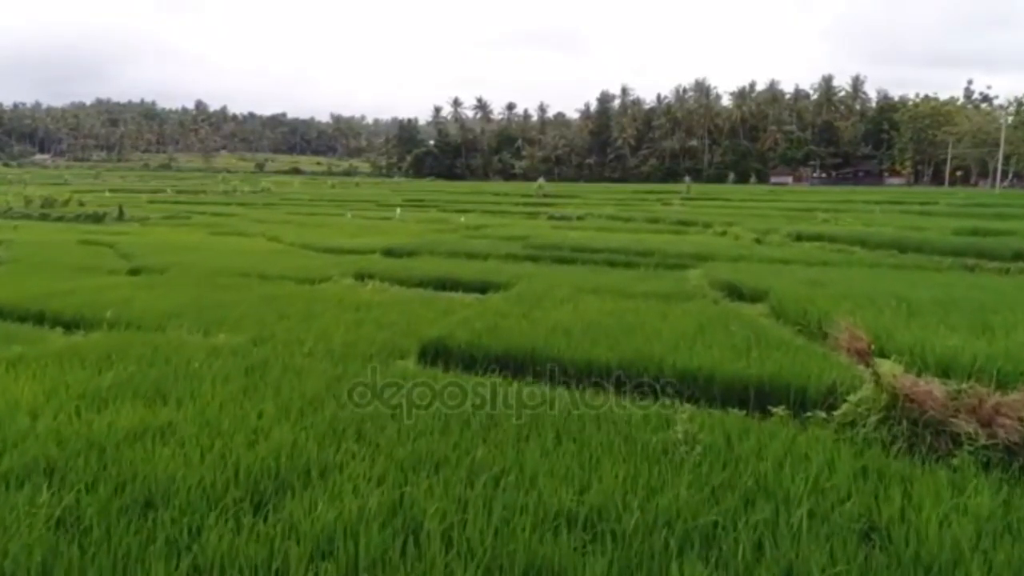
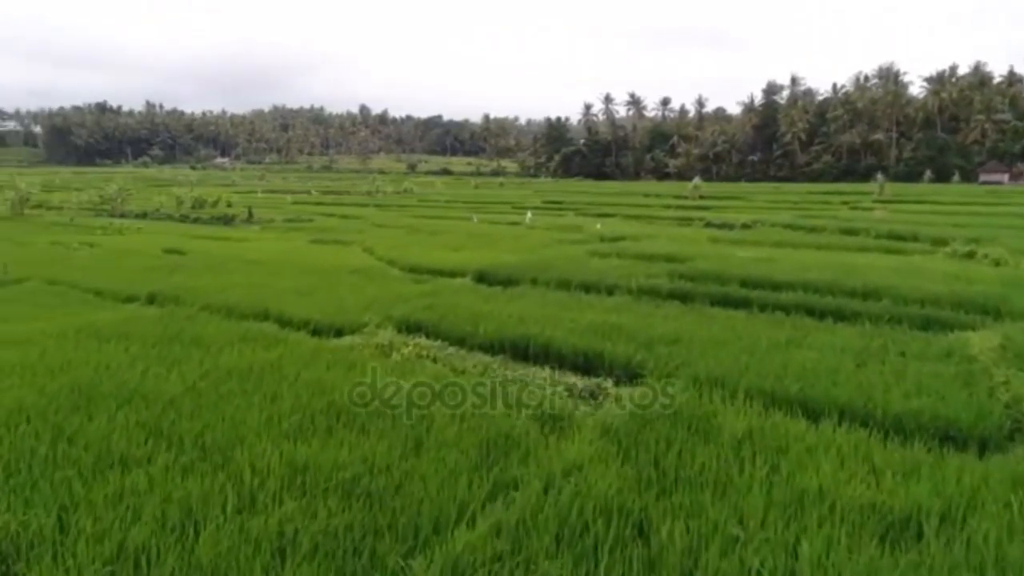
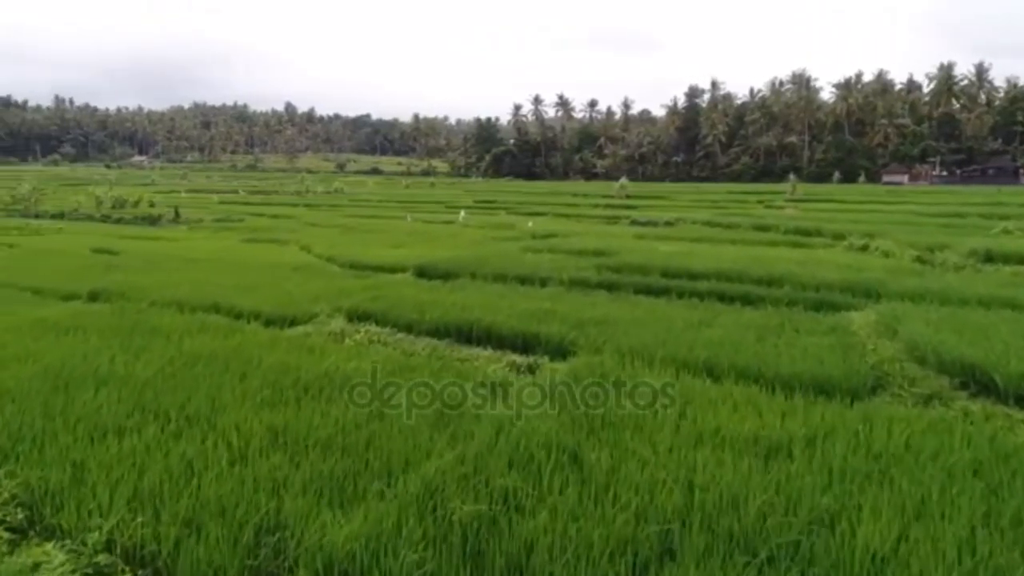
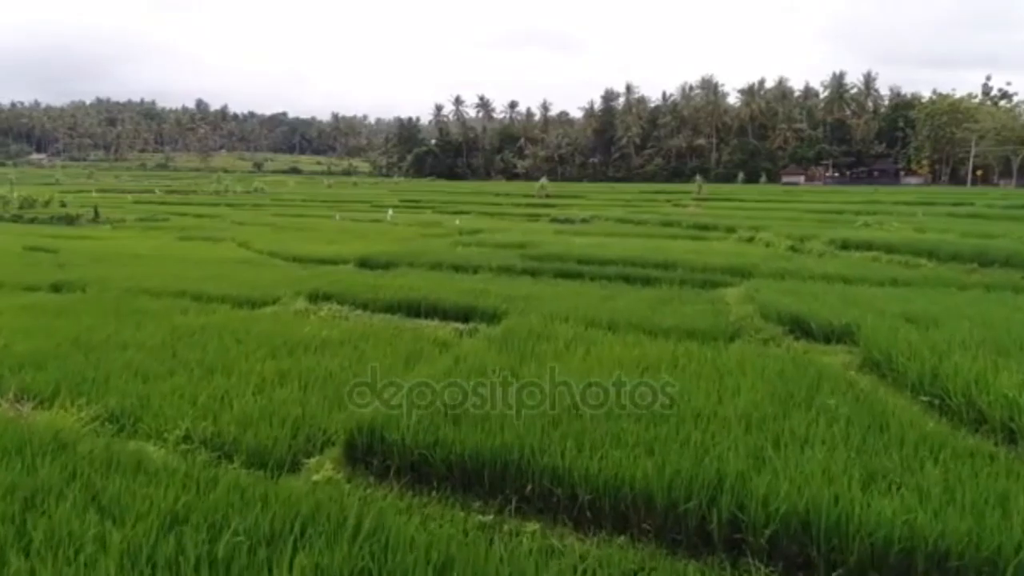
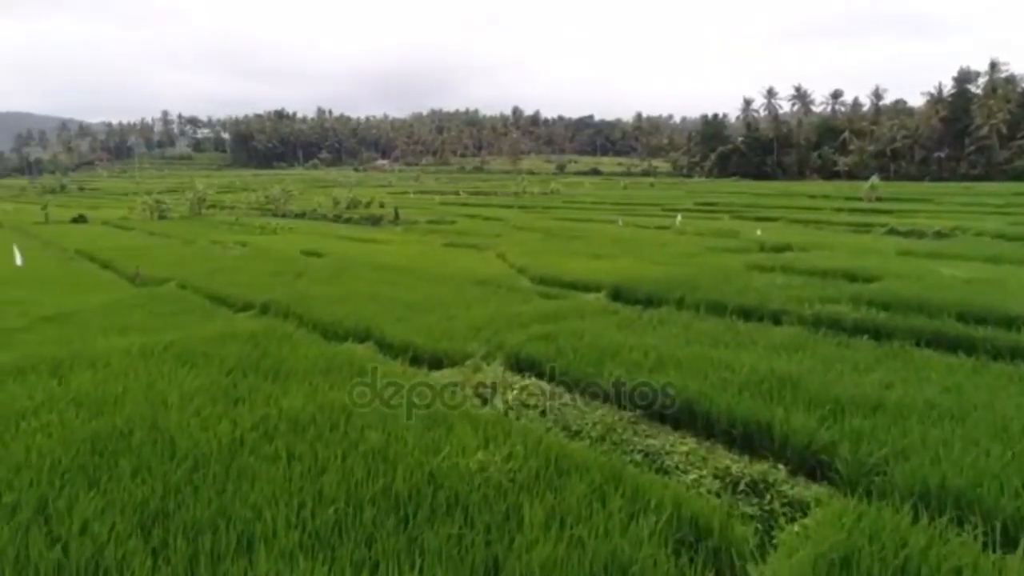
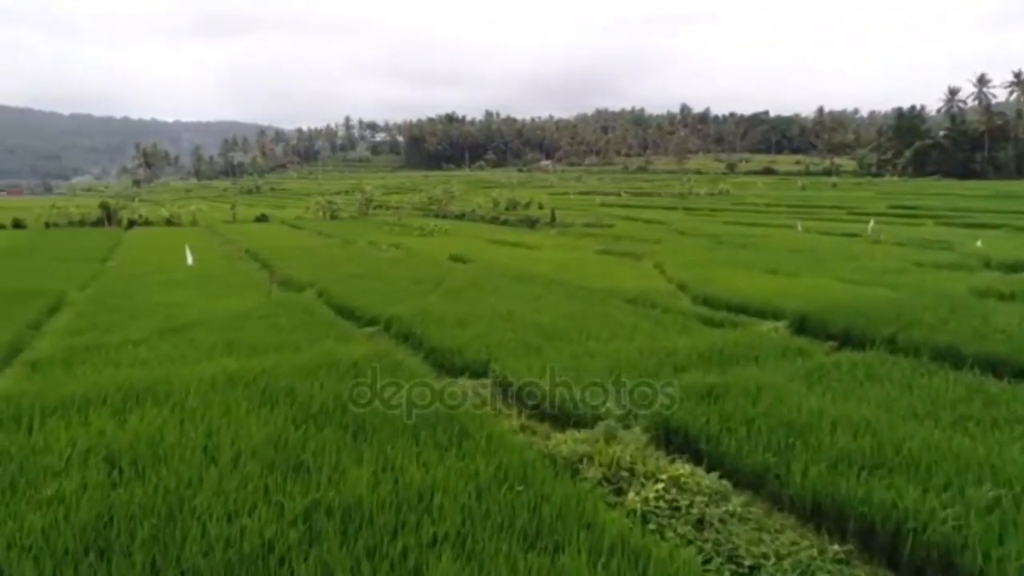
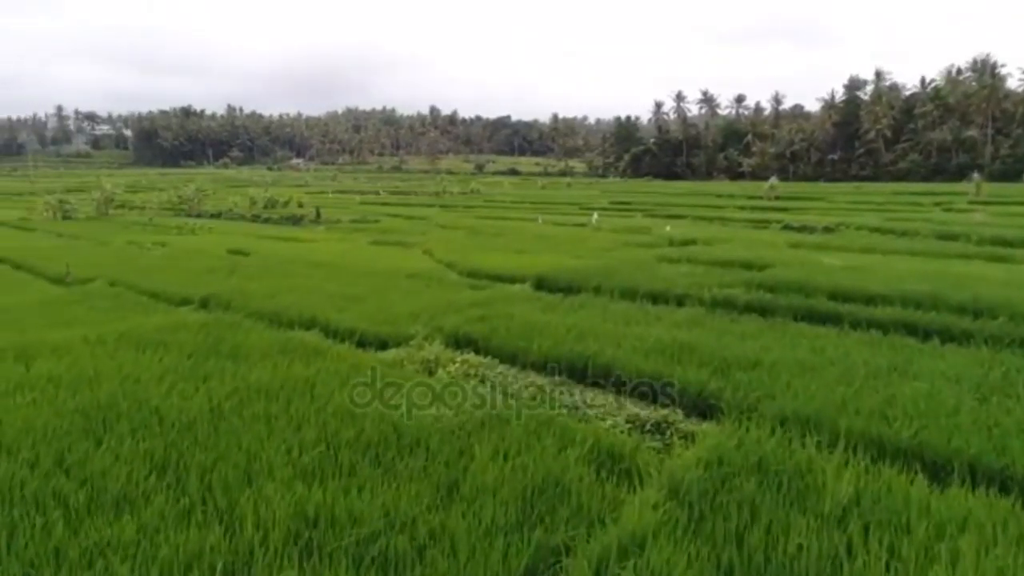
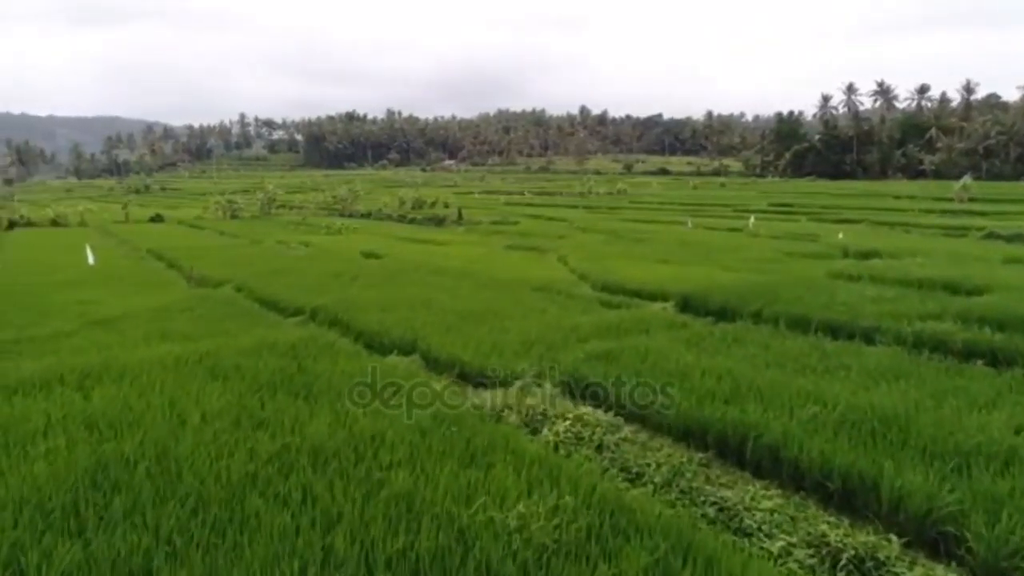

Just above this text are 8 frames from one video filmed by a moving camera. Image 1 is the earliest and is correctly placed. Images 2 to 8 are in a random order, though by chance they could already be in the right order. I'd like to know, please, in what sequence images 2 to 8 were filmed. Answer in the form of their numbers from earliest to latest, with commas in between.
4, 3, 2, 7, 5, 8, 6
